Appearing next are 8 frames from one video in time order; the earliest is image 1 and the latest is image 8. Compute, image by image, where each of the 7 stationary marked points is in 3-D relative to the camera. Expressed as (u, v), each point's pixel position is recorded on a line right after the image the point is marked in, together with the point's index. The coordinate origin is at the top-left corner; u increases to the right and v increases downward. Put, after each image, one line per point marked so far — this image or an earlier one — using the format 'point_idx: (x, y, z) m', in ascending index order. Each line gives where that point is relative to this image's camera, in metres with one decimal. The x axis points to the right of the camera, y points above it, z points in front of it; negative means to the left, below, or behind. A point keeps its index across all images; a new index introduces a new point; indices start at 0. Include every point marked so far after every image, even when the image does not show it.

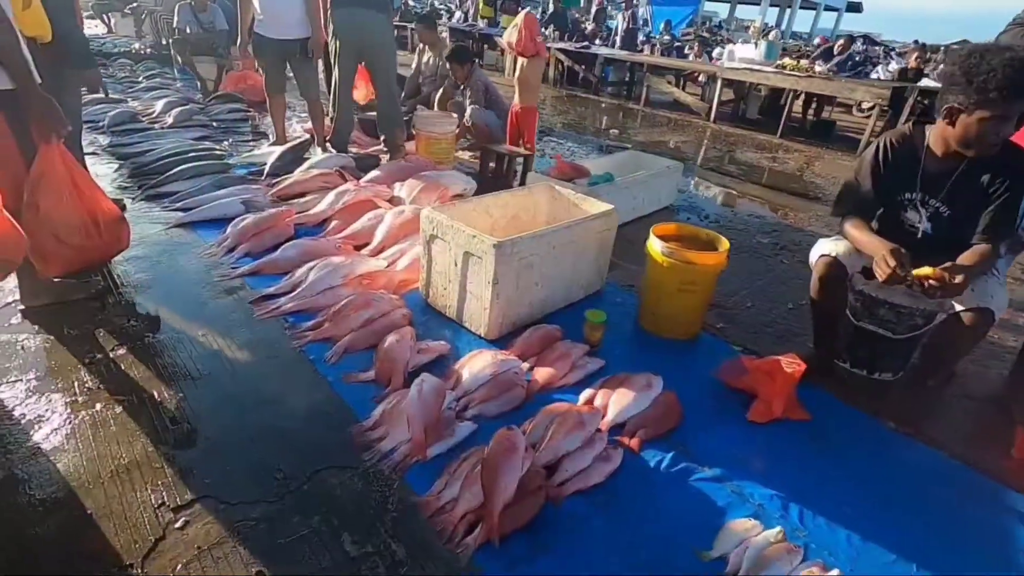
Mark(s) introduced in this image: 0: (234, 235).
0: (-2.1, +0.4, +4.1) m
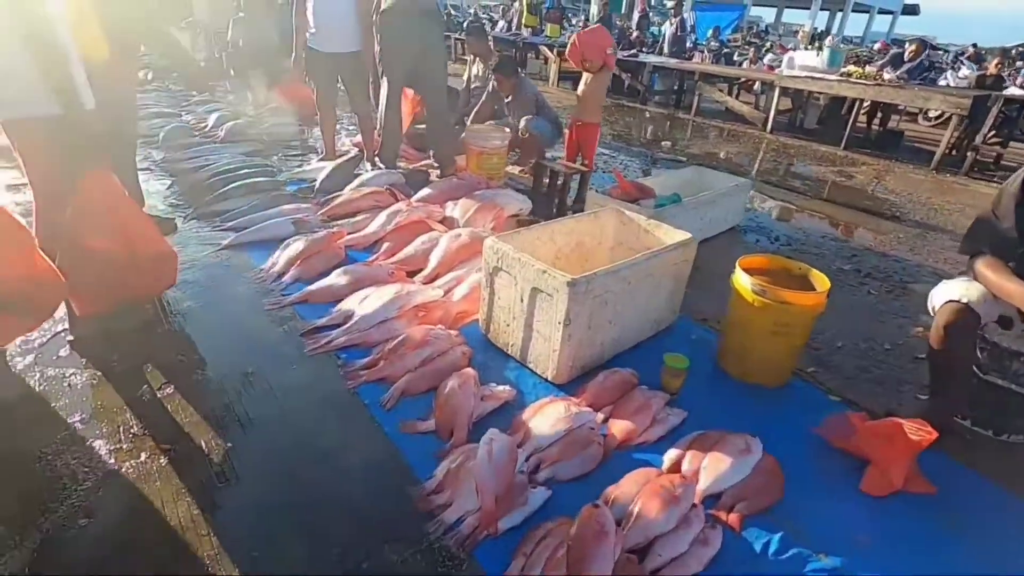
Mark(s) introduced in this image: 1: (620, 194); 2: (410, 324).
0: (-1.7, +0.2, +3.9) m
1: (+1.0, +0.8, +4.8) m
2: (-0.6, -0.2, +3.3) m
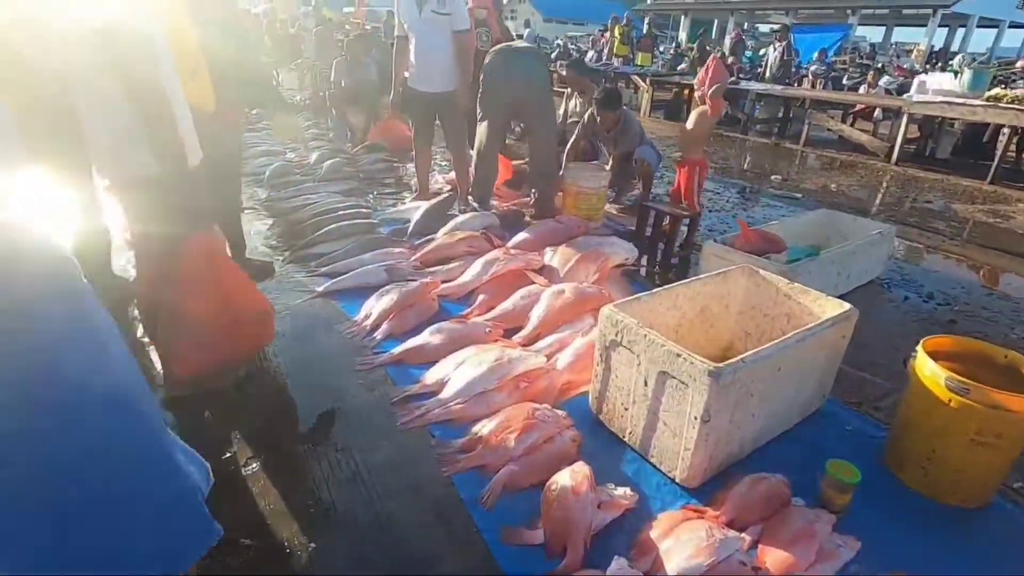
0: (-0.9, -0.2, +3.7) m
1: (+1.8, +0.3, +4.2) m
2: (0.0, -0.6, +2.9) m
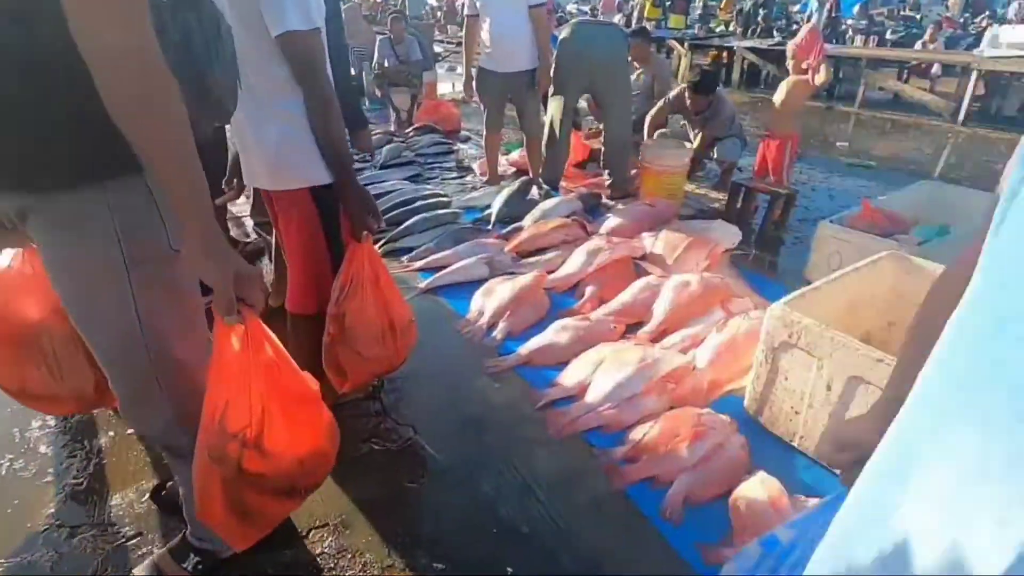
0: (-0.1, -0.1, +3.6) m
1: (+2.6, +0.5, +3.9) m
2: (+0.8, -0.6, +2.8) m
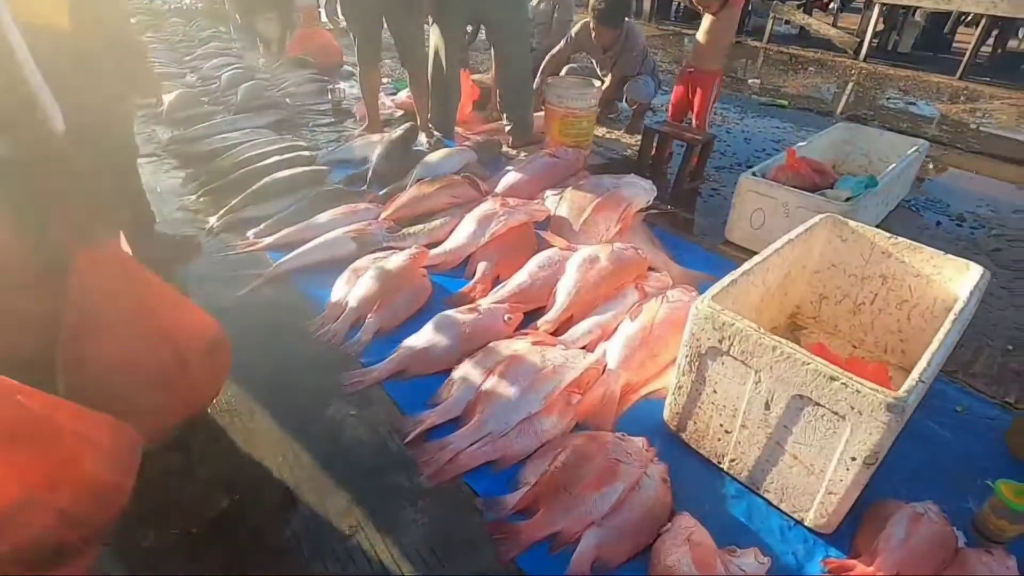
0: (-0.8, -0.1, +2.8) m
1: (+1.8, +0.7, +3.5) m
2: (+0.2, -0.6, +2.2) m
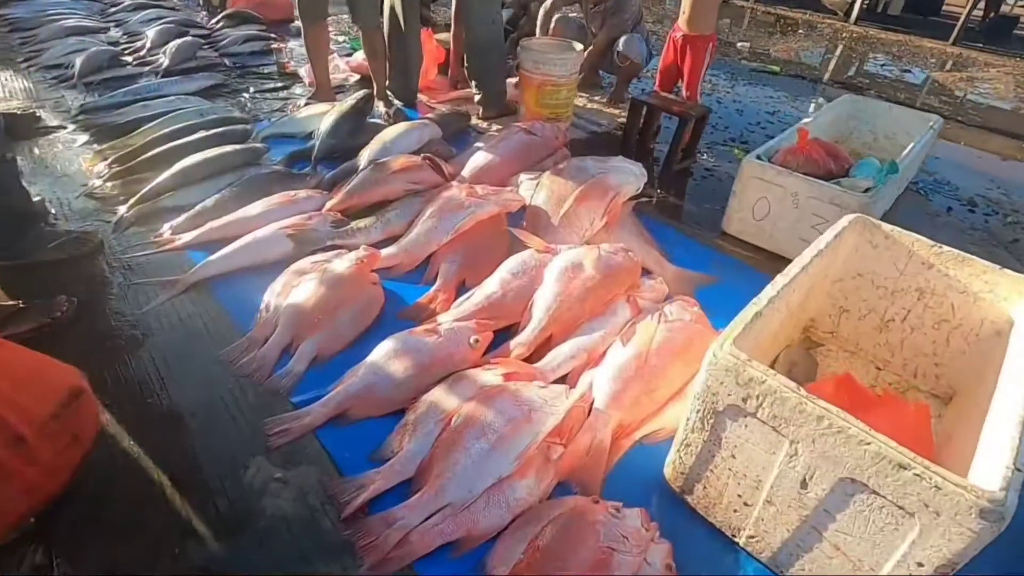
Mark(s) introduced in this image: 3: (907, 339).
0: (-0.9, -0.1, +2.3) m
1: (+1.6, +0.7, +3.0) m
2: (+0.1, -0.6, +1.8) m
3: (+1.7, -0.2, +2.2) m
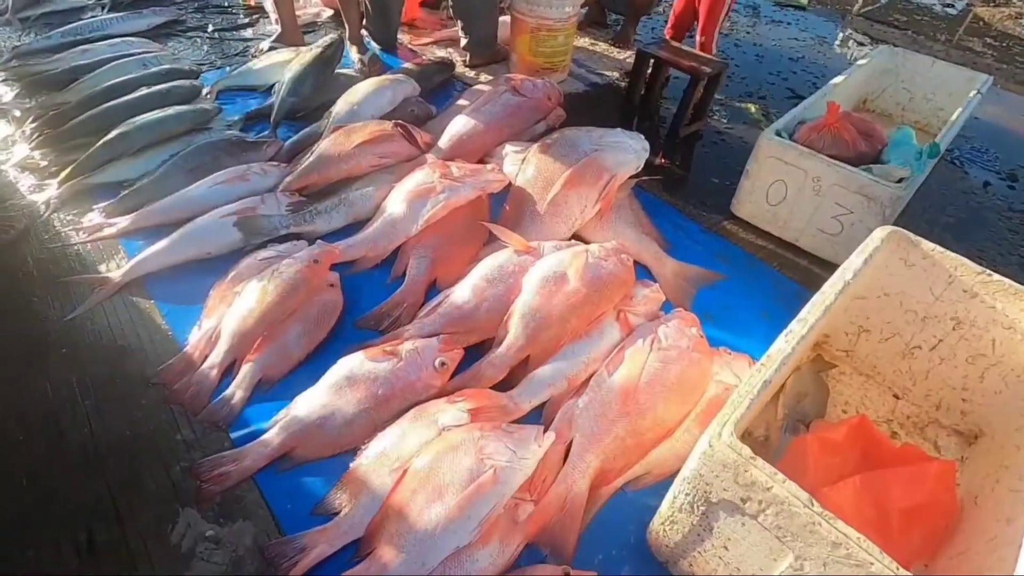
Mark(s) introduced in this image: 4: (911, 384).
0: (-1.1, -0.2, +2.0) m
1: (+1.6, +0.7, +2.6) m
2: (0.0, -0.8, +1.6) m
3: (+1.6, -0.3, +2.0) m
4: (+1.5, -0.4, +2.0) m
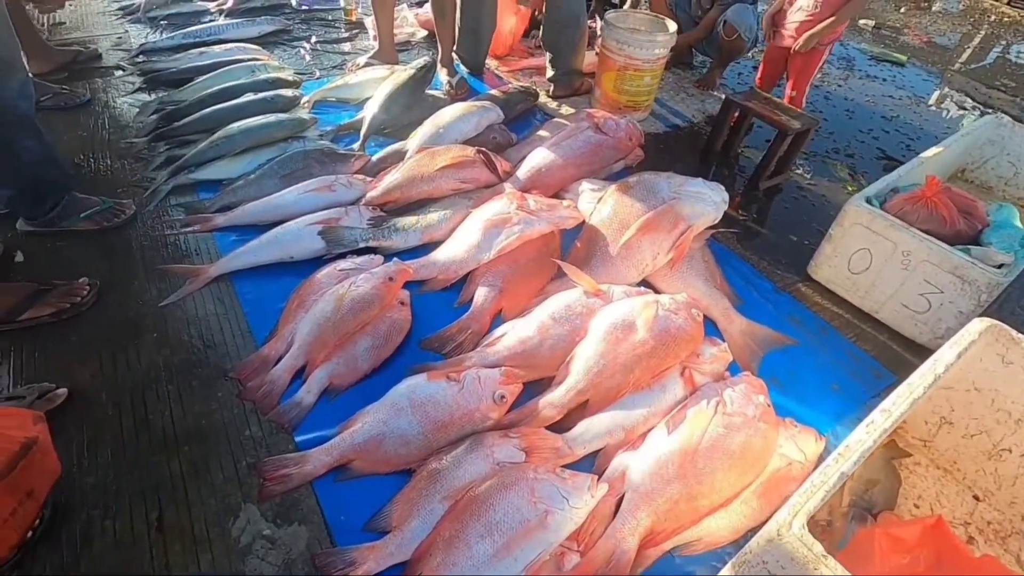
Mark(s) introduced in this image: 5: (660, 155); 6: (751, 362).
0: (-0.8, -0.2, +2.1) m
1: (+1.9, +0.4, +2.5) m
2: (+0.1, -0.9, +1.6) m
3: (+1.8, -0.6, +1.8) m
4: (+1.7, -0.7, +1.9) m
5: (+1.0, +0.9, +3.7) m
6: (+1.1, -0.3, +2.4) m
